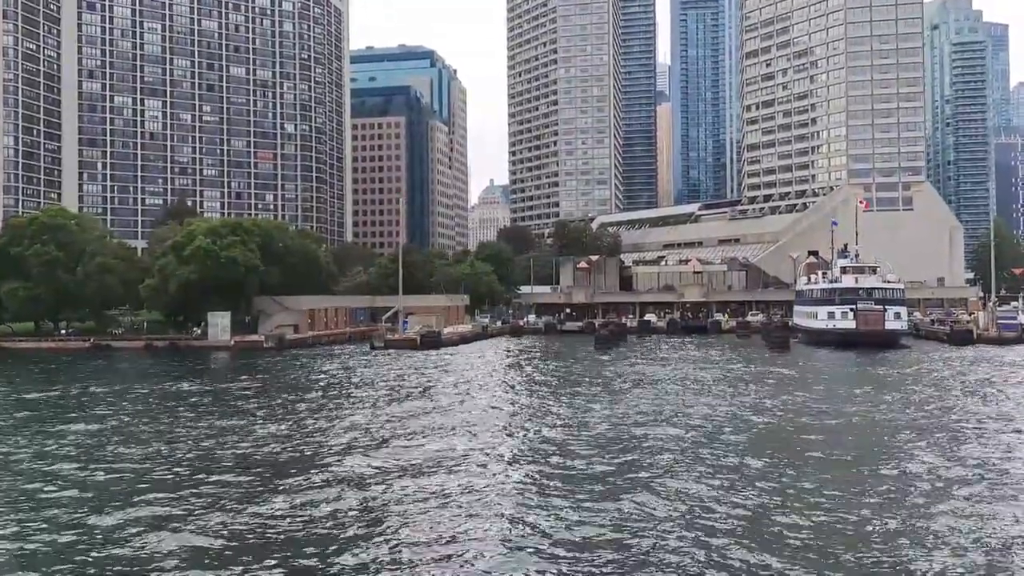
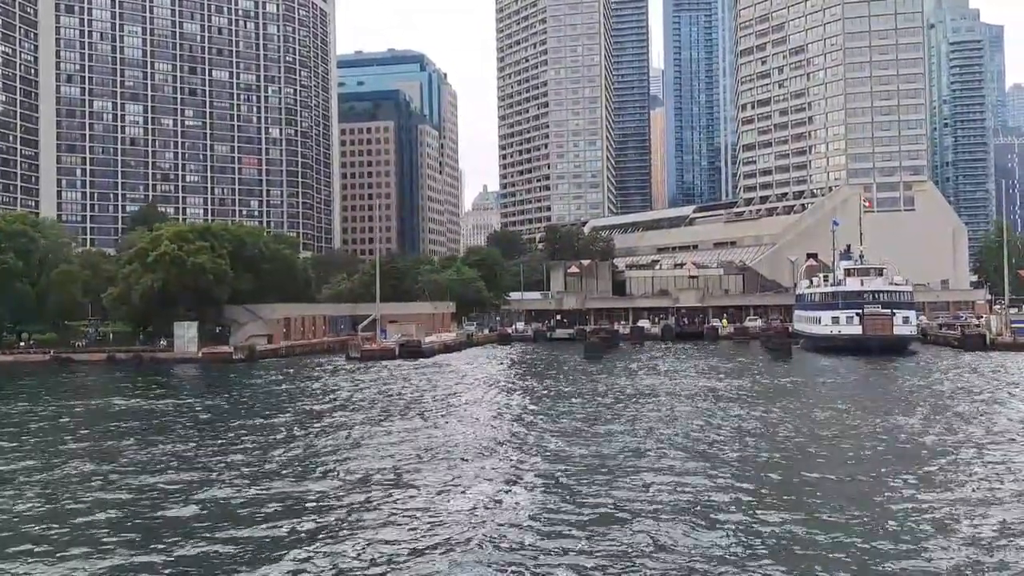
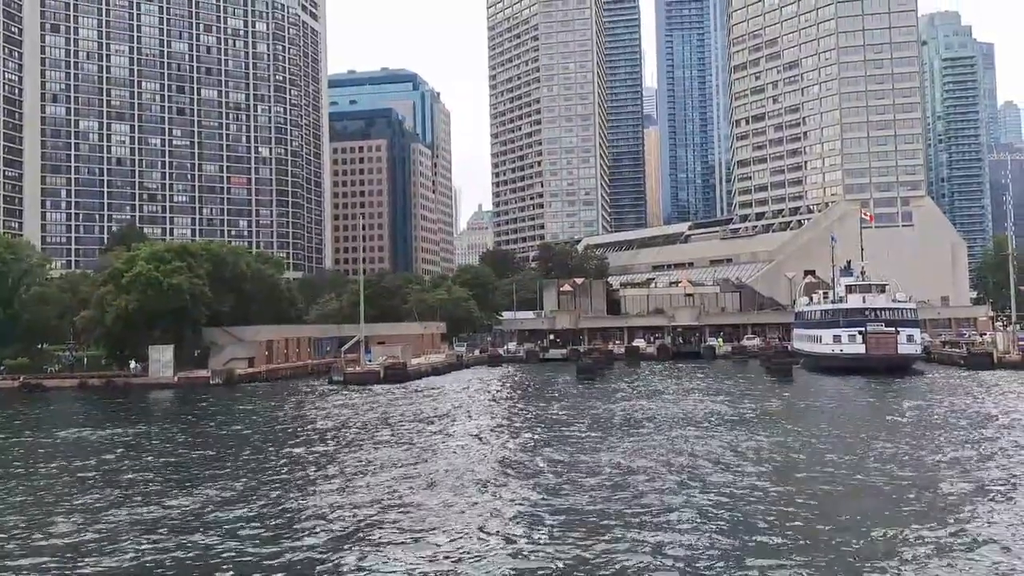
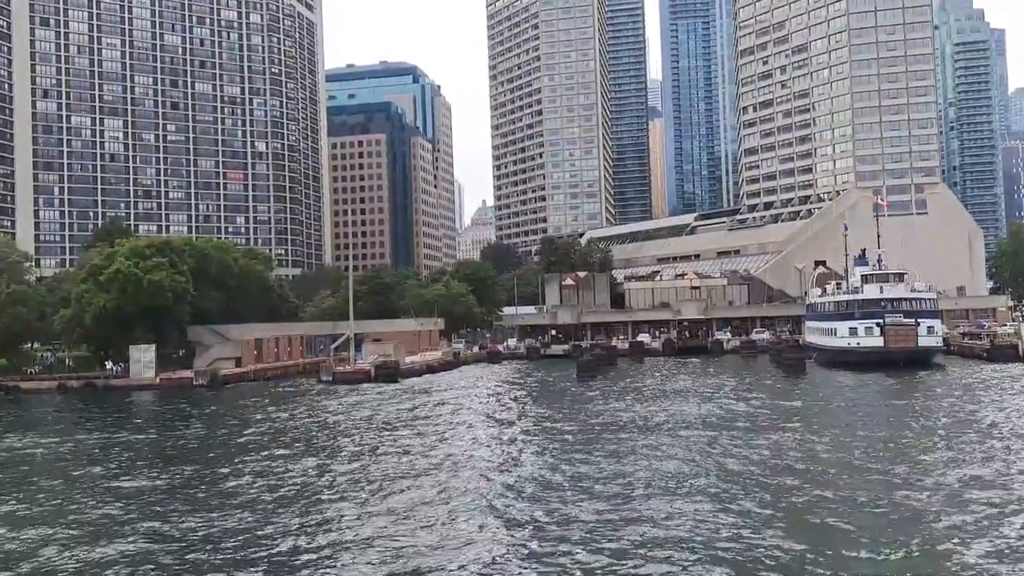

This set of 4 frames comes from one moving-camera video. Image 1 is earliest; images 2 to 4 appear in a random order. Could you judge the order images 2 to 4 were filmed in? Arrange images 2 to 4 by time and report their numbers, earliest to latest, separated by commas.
2, 3, 4
